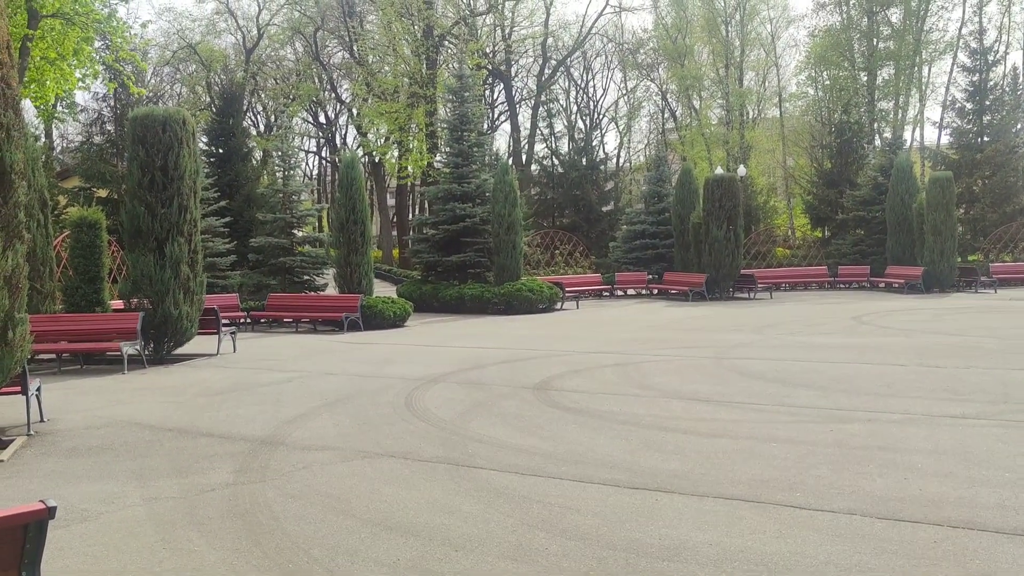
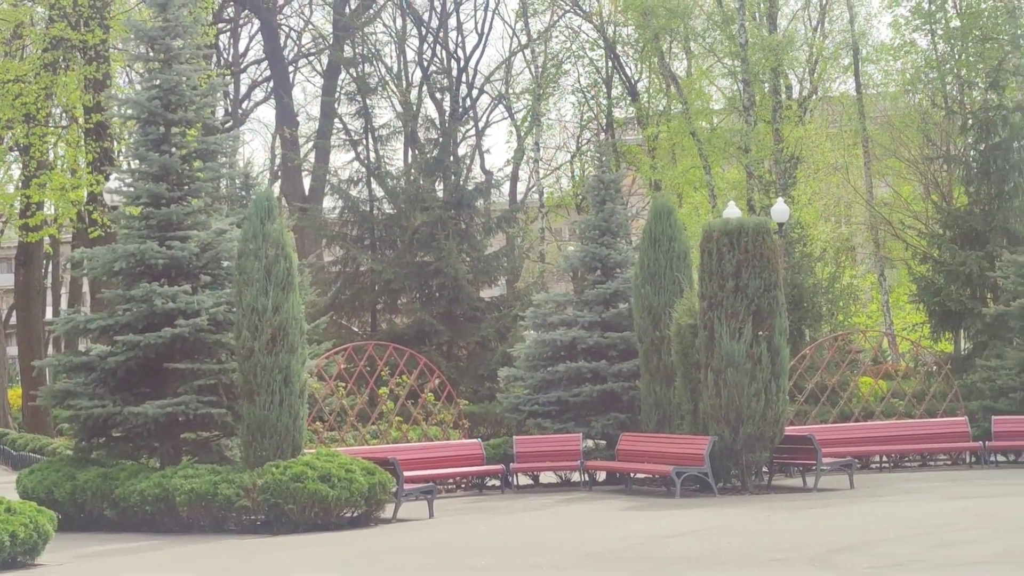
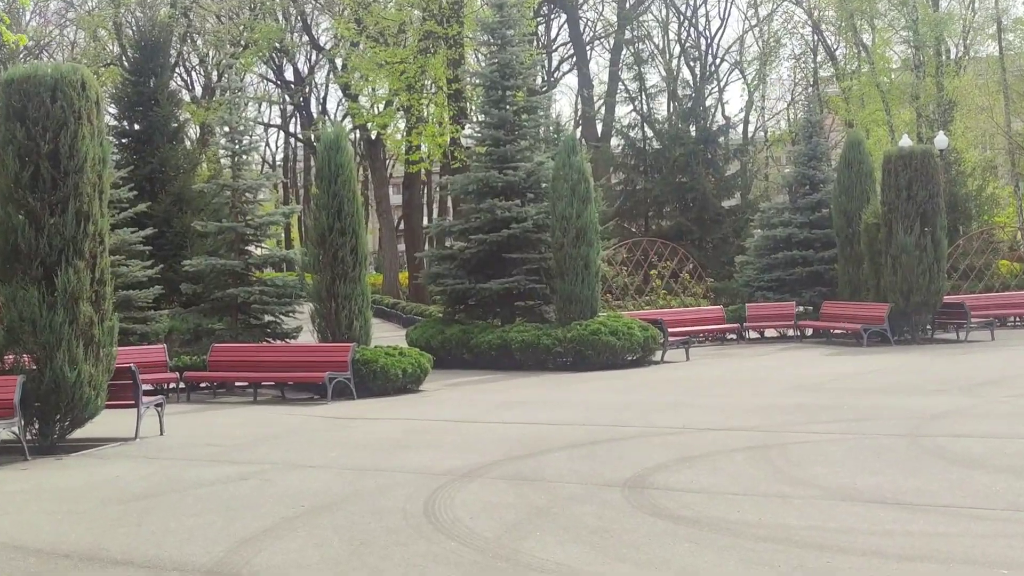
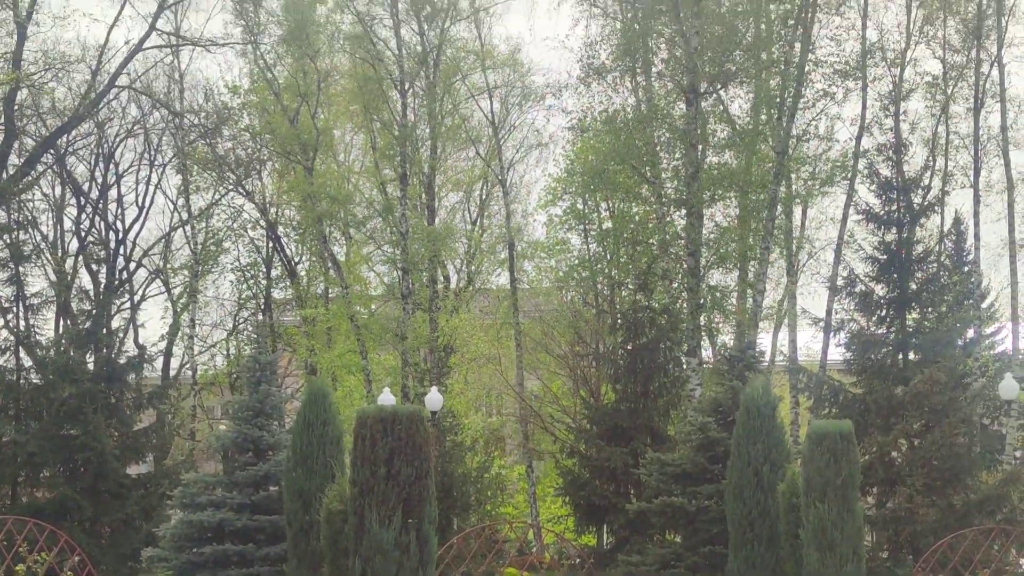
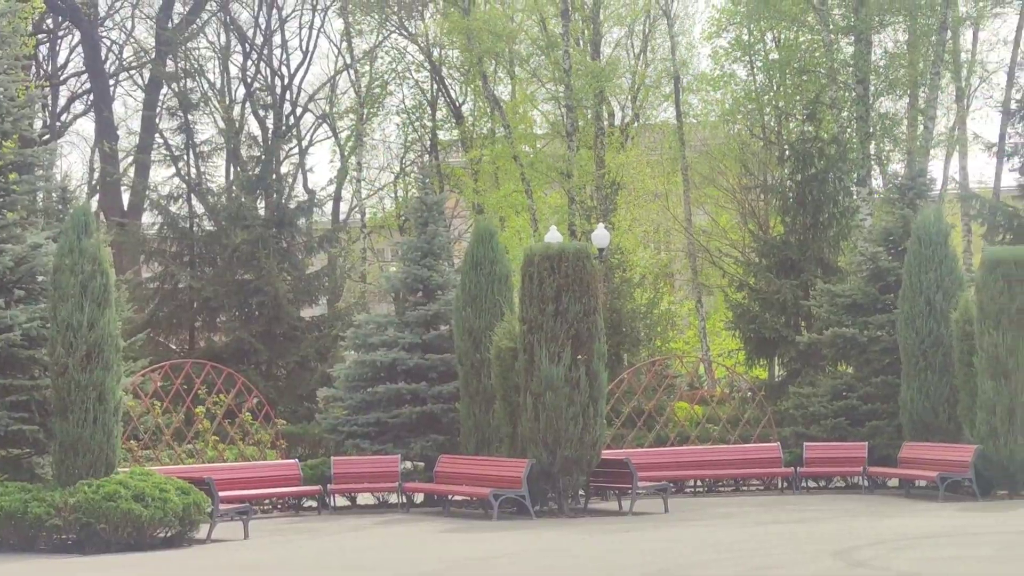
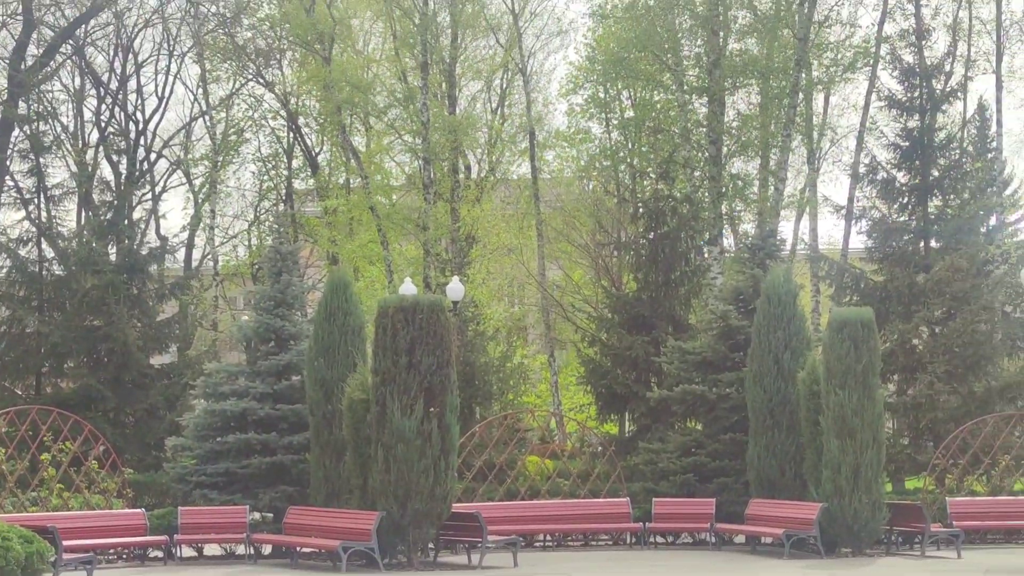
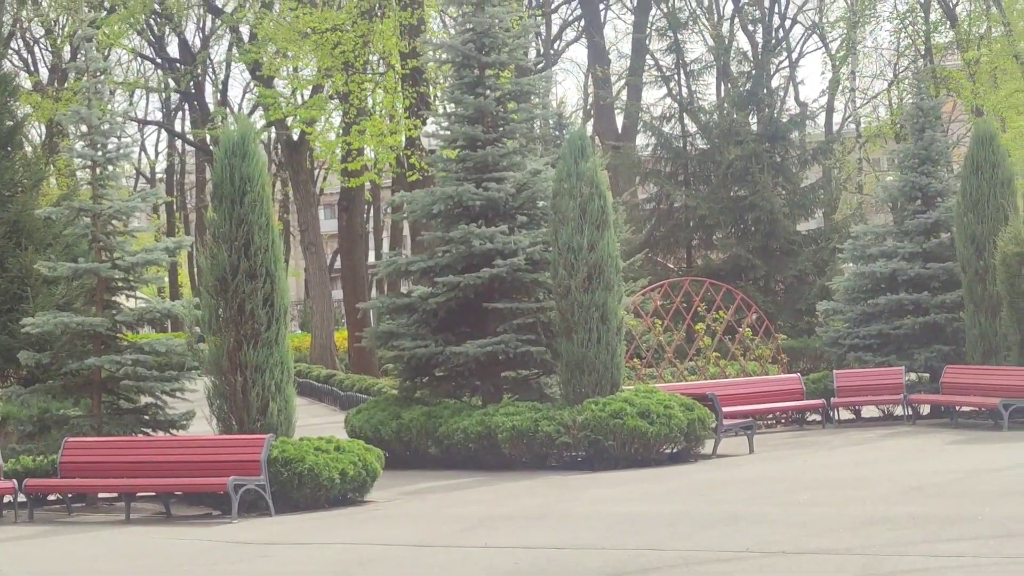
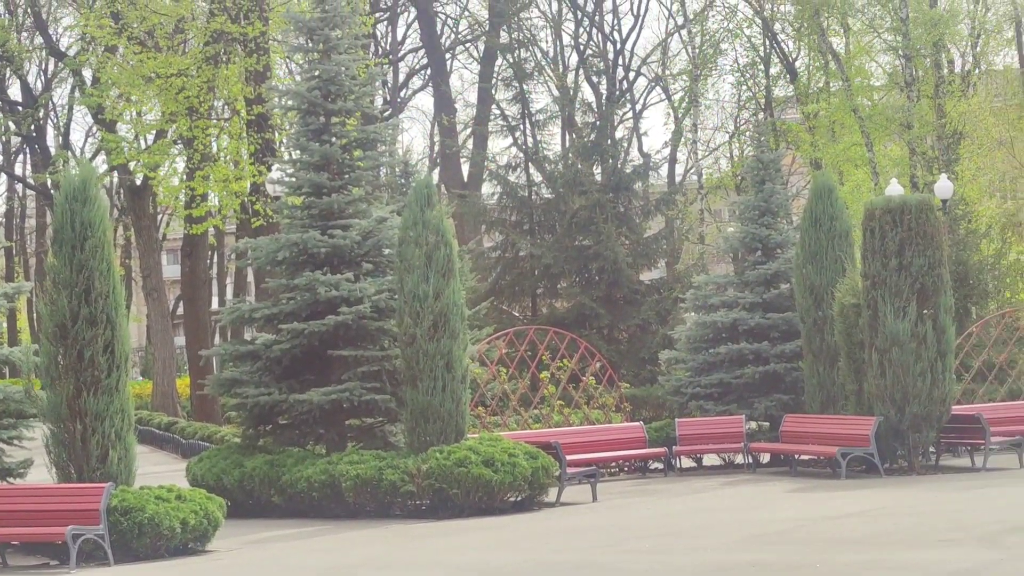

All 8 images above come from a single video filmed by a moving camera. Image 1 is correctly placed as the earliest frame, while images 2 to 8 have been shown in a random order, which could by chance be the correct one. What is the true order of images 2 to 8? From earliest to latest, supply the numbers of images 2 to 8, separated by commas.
3, 7, 8, 2, 5, 6, 4
